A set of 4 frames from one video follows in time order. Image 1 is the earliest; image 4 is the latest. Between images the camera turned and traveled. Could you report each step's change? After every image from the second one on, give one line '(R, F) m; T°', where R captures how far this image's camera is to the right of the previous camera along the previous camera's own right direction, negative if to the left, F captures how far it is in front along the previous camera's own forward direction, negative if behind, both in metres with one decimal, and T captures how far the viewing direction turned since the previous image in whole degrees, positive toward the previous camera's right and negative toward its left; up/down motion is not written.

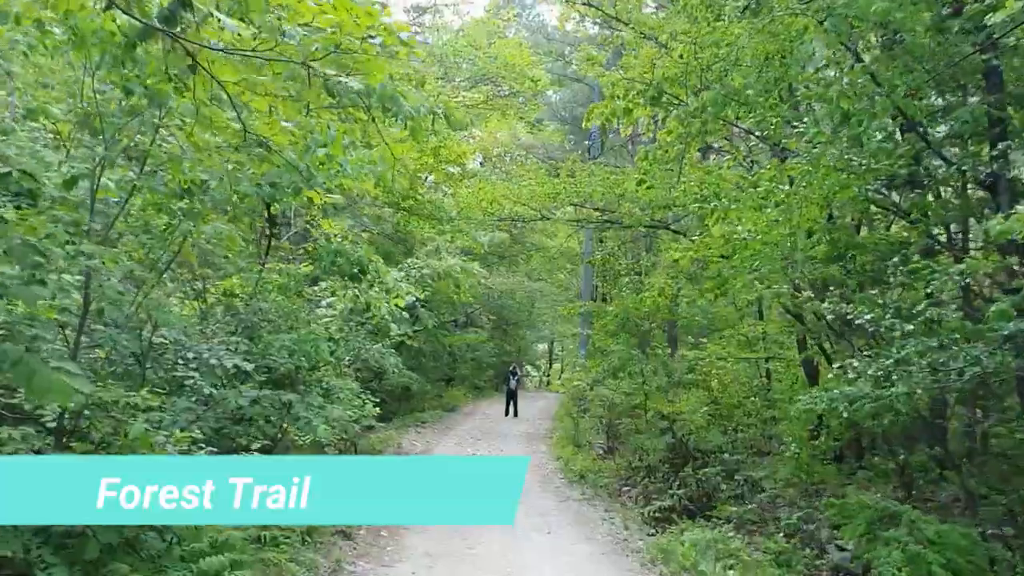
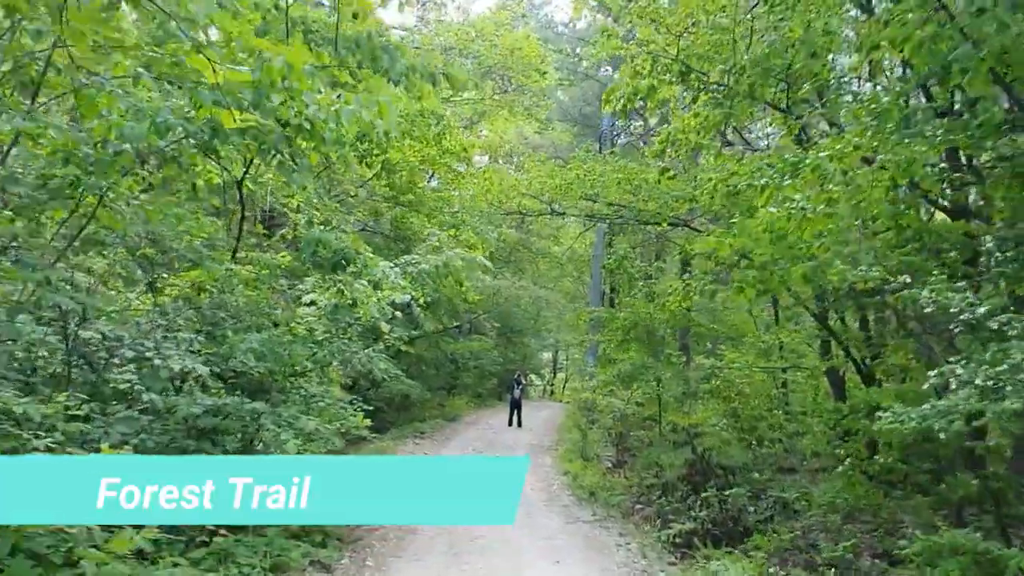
(0.0, +1.0) m; 0°
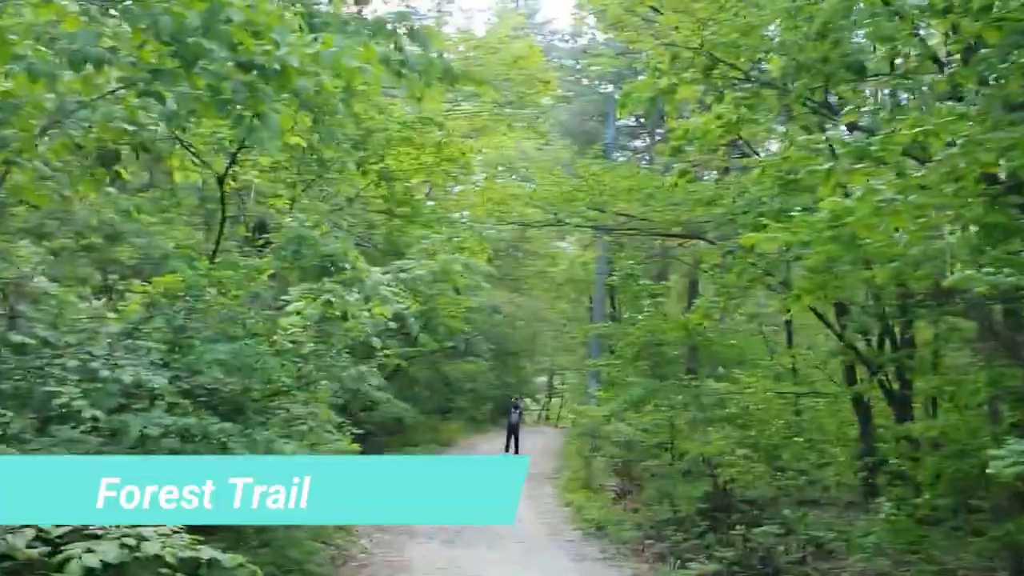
(-0.1, +0.8) m; 0°
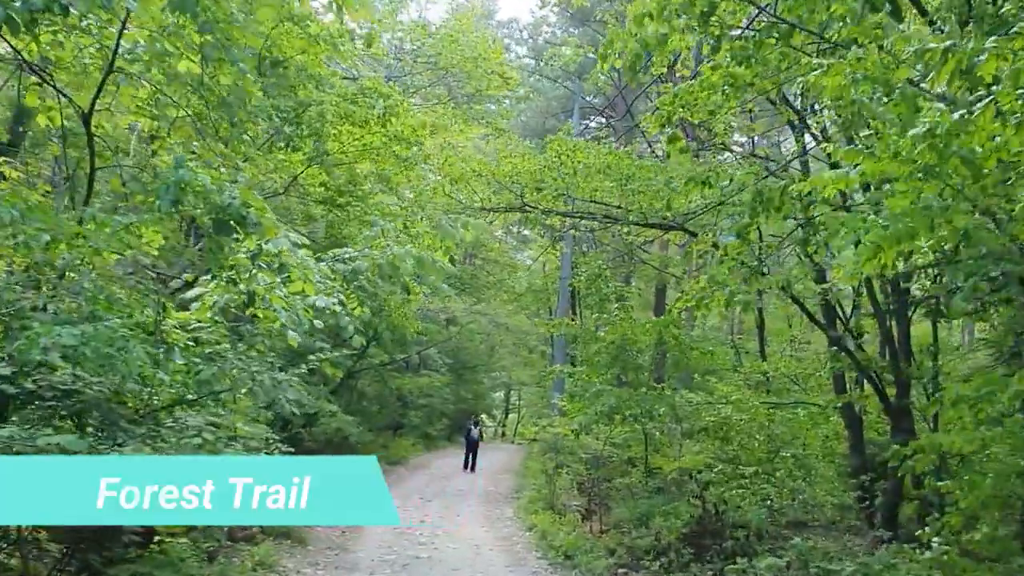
(0.0, +1.3) m; +2°
